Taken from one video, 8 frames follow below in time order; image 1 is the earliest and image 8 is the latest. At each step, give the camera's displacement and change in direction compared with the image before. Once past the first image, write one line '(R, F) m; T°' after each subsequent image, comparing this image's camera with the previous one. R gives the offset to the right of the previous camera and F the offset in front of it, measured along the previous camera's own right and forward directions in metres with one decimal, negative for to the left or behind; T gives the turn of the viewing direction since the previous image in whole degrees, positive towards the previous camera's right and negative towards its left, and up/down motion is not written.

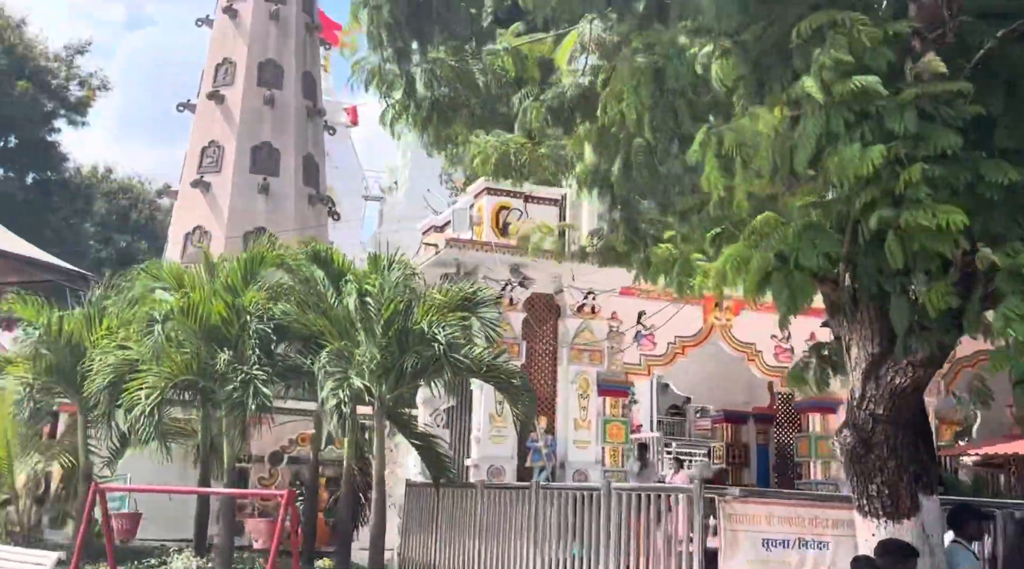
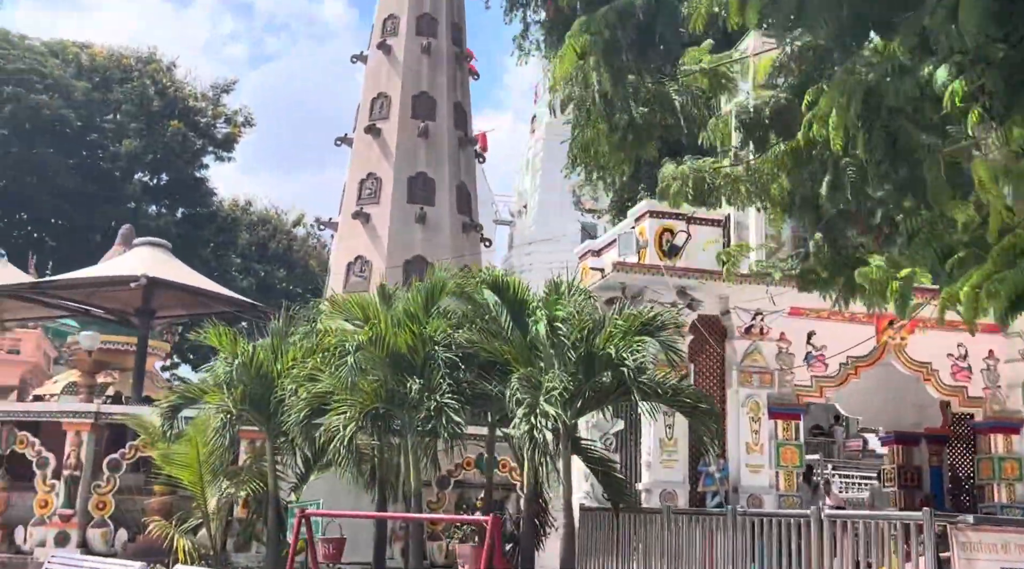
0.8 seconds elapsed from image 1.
(-0.8, -0.1) m; -6°
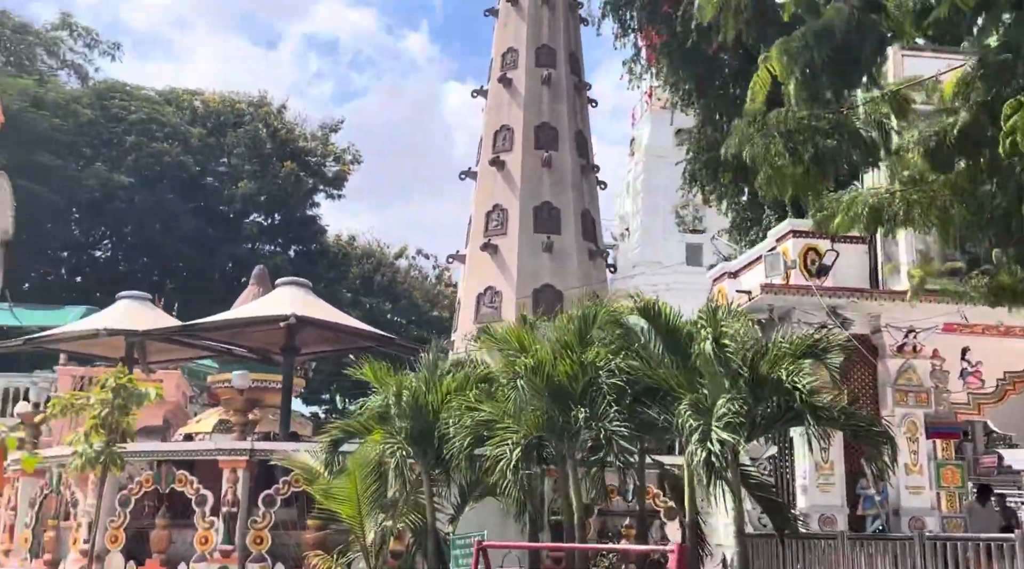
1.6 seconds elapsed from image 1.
(-0.8, -0.1) m; -5°
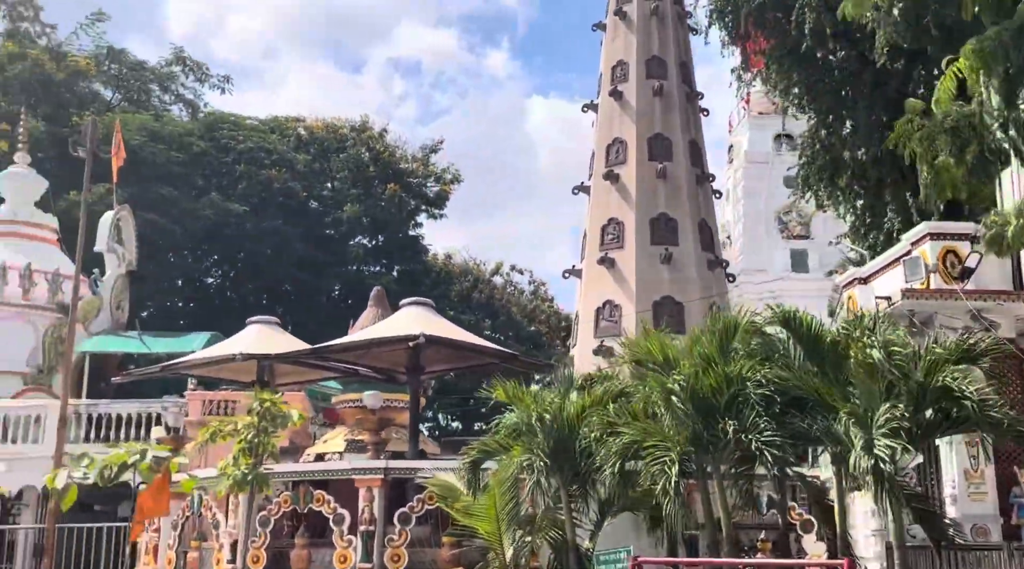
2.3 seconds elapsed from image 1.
(-0.6, 0.0) m; -5°
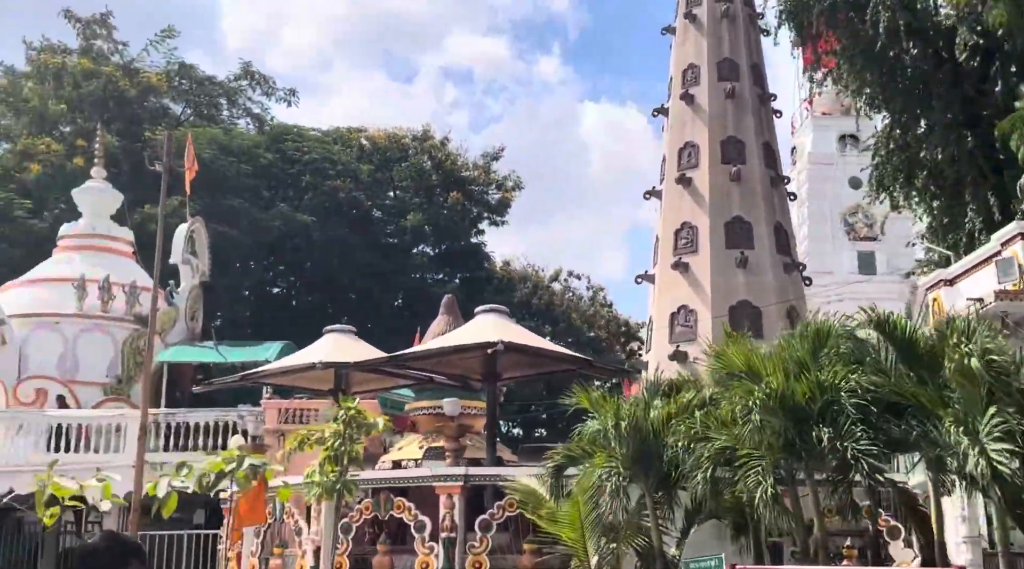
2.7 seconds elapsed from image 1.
(-0.4, 0.0) m; -3°
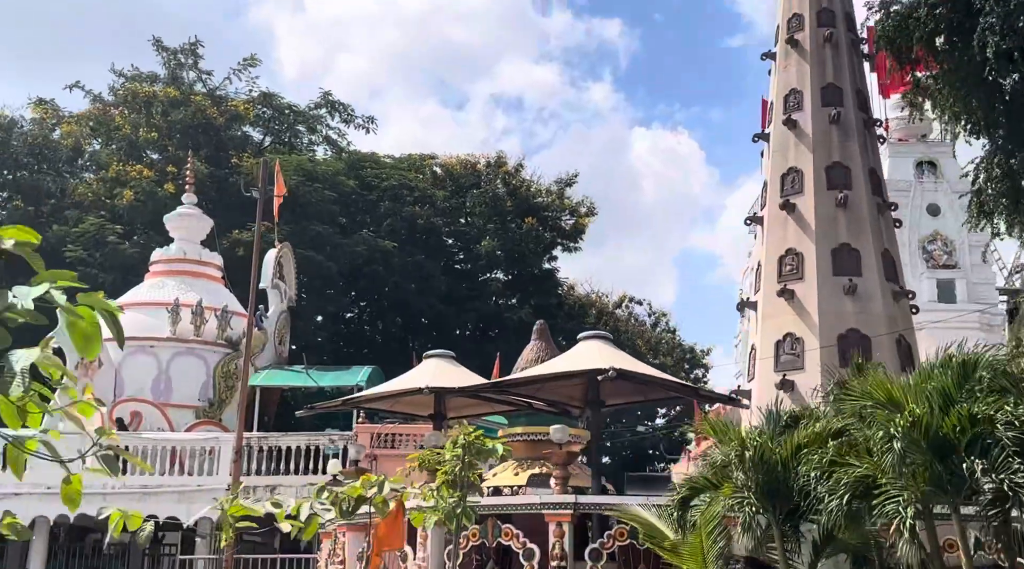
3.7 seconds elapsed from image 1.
(-0.9, 0.0) m; -2°
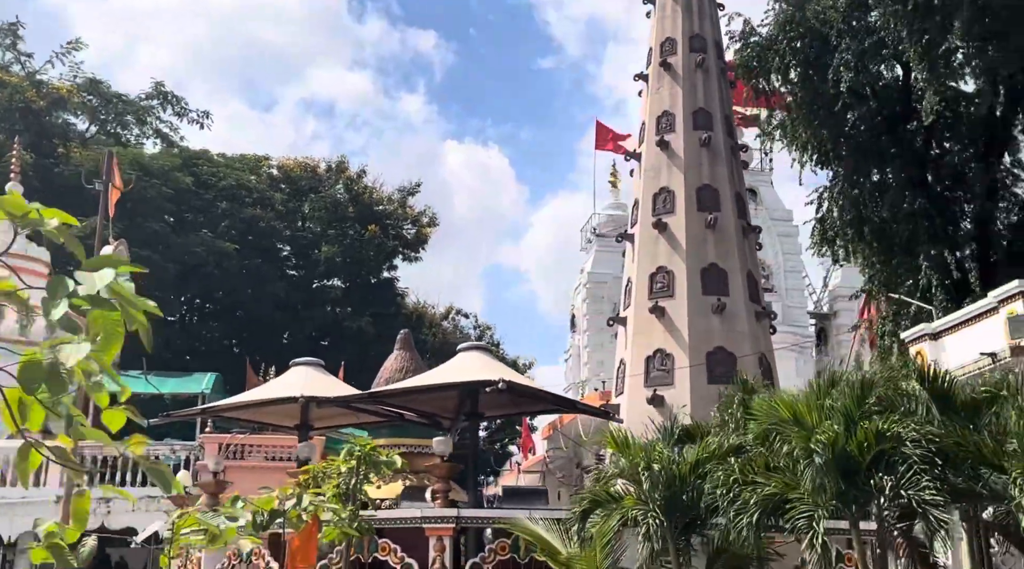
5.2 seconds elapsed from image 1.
(-1.1, +0.5) m; +12°
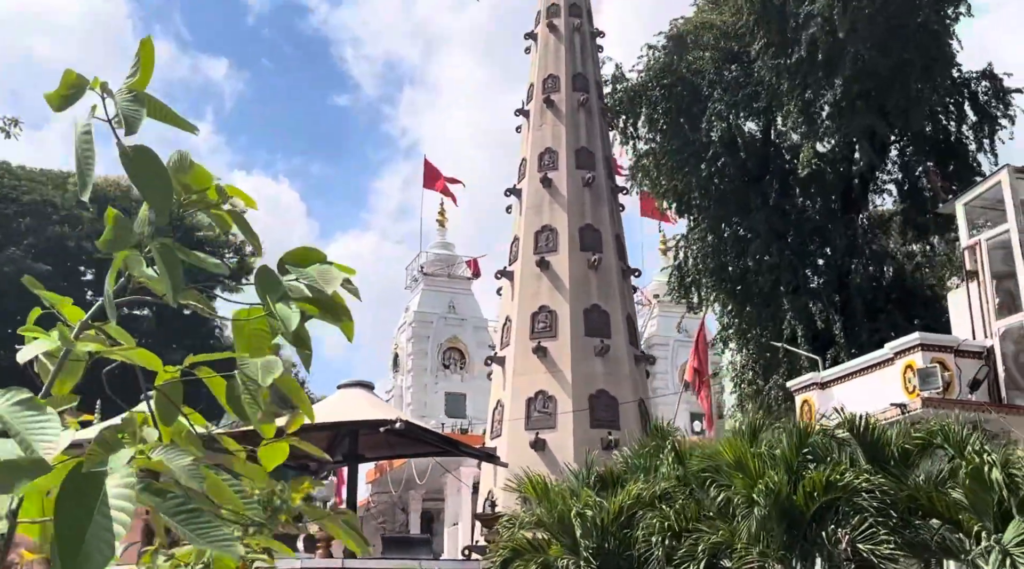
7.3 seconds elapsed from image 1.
(-1.5, +0.9) m; +13°
